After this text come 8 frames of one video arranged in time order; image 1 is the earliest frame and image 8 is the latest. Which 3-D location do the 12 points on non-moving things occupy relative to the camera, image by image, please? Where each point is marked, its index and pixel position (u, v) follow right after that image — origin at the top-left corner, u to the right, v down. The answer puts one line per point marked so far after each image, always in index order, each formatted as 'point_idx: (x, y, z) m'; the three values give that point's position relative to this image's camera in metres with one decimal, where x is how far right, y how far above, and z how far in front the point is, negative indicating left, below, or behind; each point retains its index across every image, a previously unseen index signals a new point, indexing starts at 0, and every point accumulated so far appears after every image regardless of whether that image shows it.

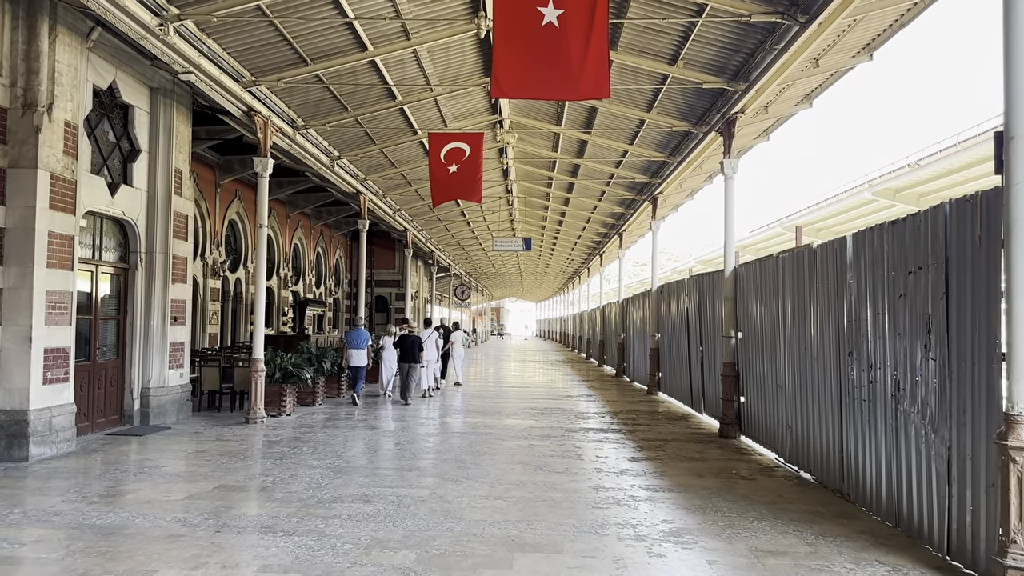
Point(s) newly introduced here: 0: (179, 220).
0: (-4.4, +0.9, +10.8) m
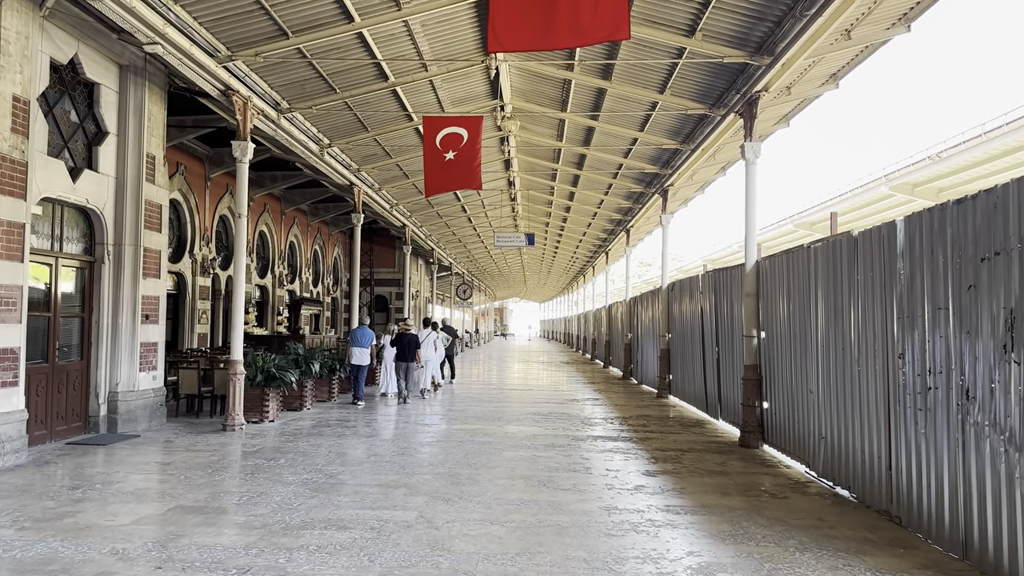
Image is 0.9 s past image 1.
0: (-4.4, +1.0, +9.9) m
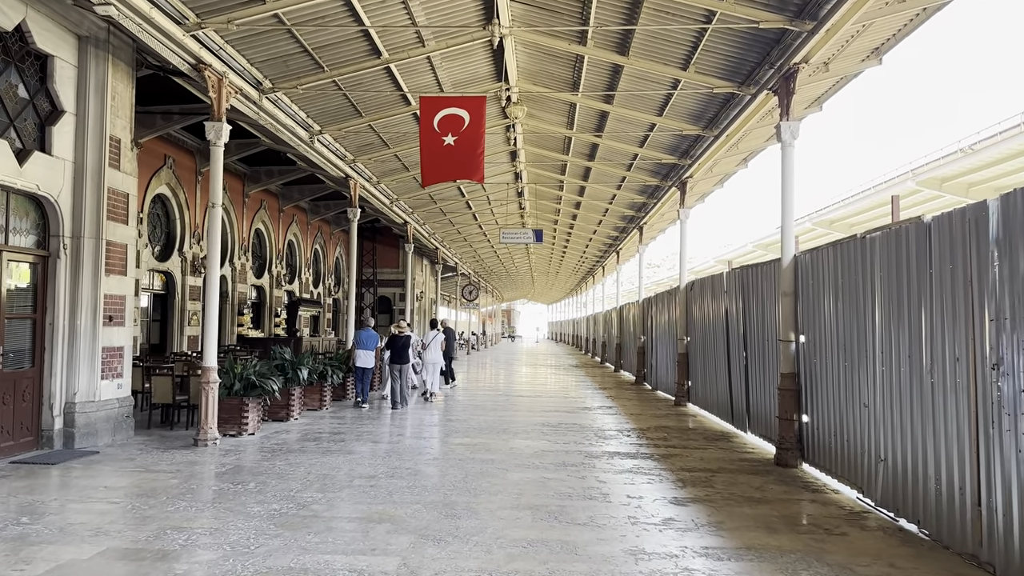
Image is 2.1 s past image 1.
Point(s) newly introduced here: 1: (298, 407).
0: (-4.3, +1.0, +8.9) m
1: (-3.0, -1.7, +11.5) m
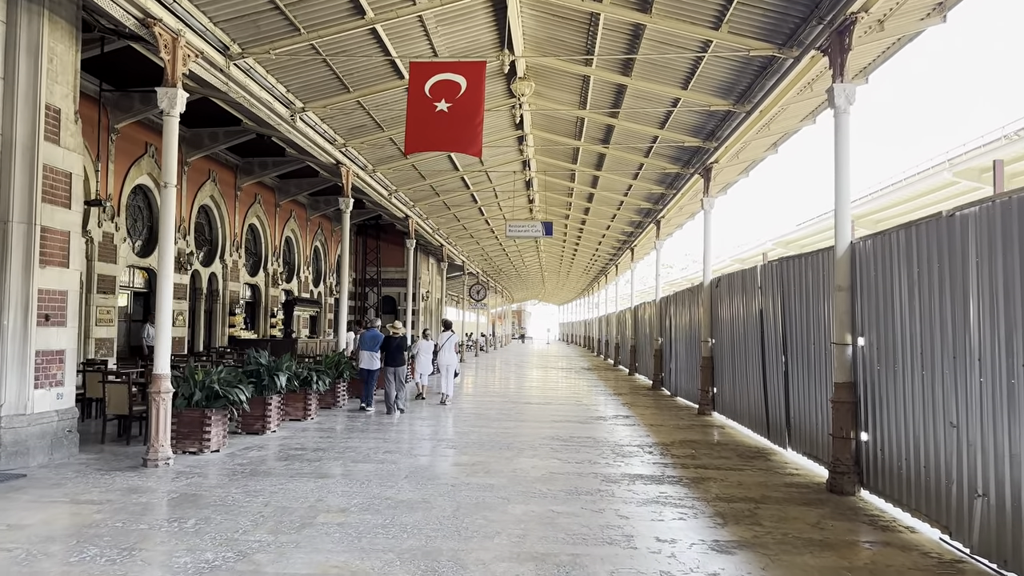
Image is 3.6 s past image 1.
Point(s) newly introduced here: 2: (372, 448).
0: (-4.3, +1.0, +7.6) m
1: (-2.9, -1.6, +10.2) m
2: (-1.6, -1.8, +9.3) m
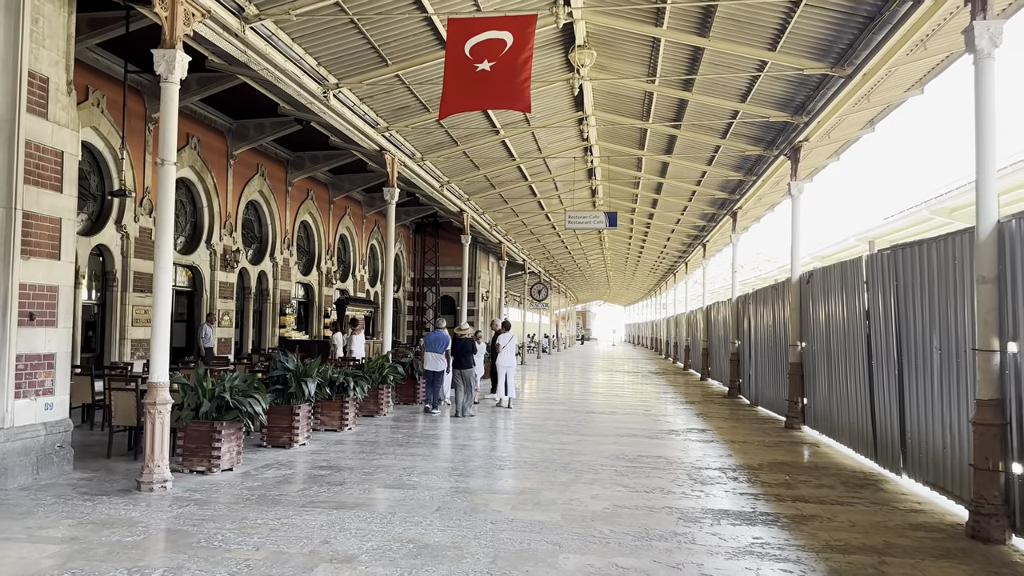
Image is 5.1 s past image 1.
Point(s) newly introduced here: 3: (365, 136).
0: (-3.8, +1.1, +6.7) m
1: (-2.3, -1.6, +9.1) m
2: (-1.0, -1.7, +8.1) m
3: (-2.1, +2.1, +11.6) m
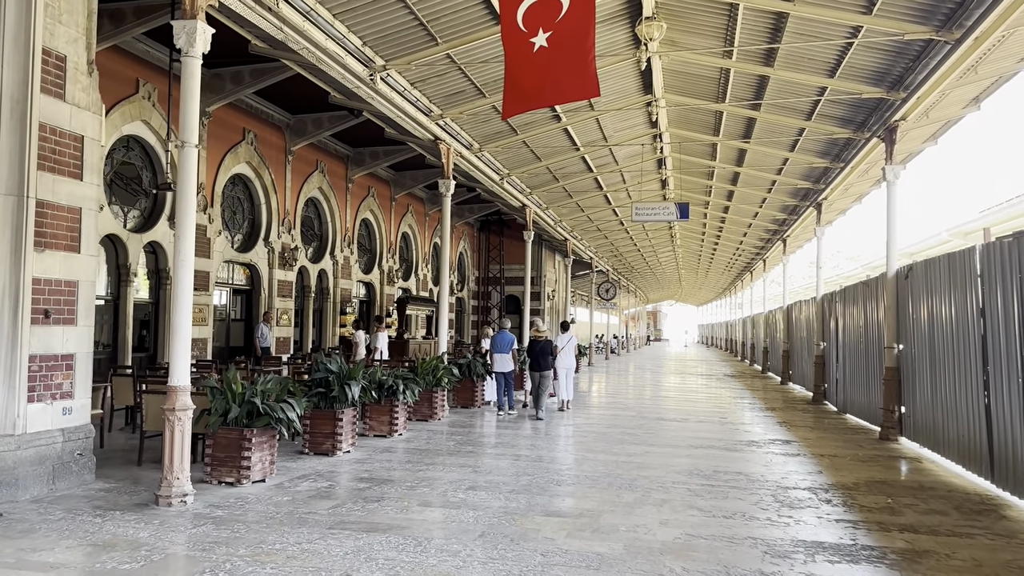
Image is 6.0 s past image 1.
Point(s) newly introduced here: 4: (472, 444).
0: (-3.4, +1.1, +6.2) m
1: (-1.7, -1.5, +8.5) m
2: (-0.5, -1.7, +7.4) m
3: (-1.2, +2.2, +10.9) m
4: (-0.5, -1.9, +9.7) m
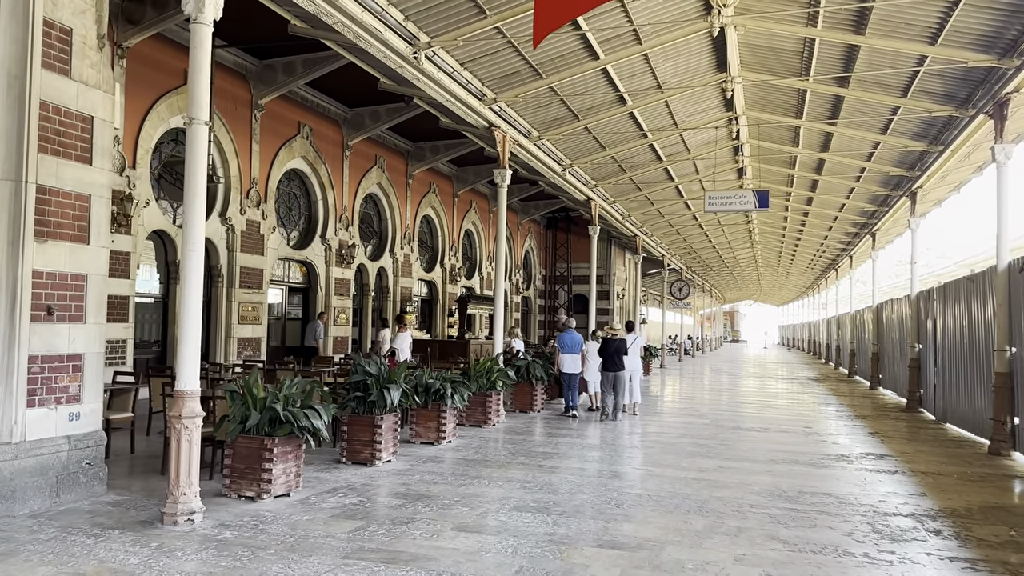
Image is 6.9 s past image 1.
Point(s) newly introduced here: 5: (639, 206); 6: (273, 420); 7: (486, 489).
0: (-3.1, +1.2, +5.6) m
1: (-1.1, -1.5, +7.8) m
2: (-0.1, -1.7, +6.6) m
3: (-0.5, +2.2, +10.2) m
4: (+0.1, -1.8, +8.9) m
5: (+3.0, +1.9, +19.5) m
6: (-1.8, -1.0, +6.2) m
7: (-0.2, -1.7, +6.8) m
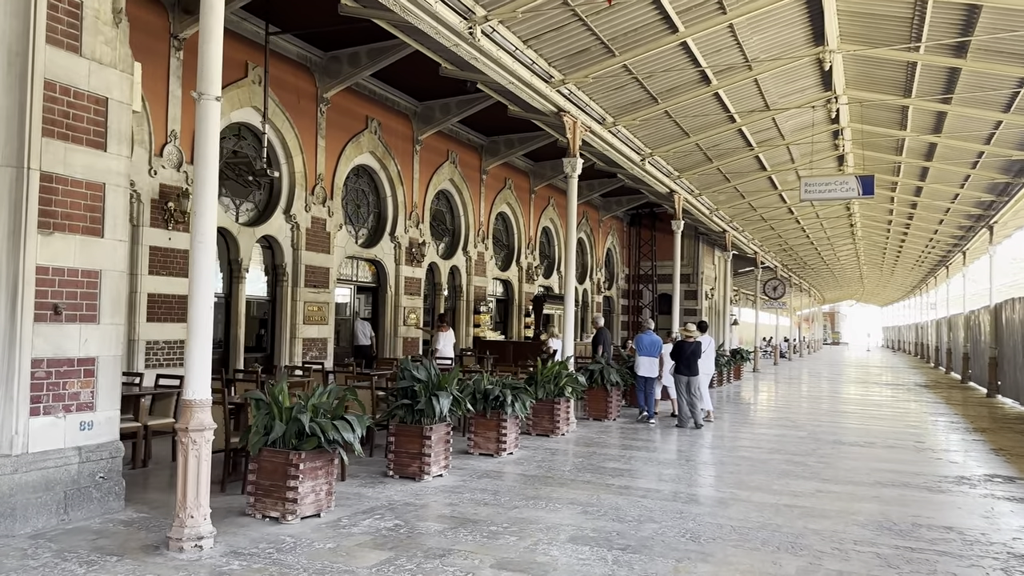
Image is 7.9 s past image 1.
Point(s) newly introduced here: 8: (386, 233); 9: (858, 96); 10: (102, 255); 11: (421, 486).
0: (-2.8, +1.2, +5.2) m
1: (-0.6, -1.5, +7.1) m
2: (+0.3, -1.6, +5.8) m
3: (+0.3, +2.3, +9.4) m
4: (+0.8, -1.8, +8.1) m
5: (+4.8, +1.9, +18.3) m
6: (-1.4, -1.0, +5.5) m
7: (+0.2, -1.6, +6.0) m
8: (-2.3, +1.0, +14.8) m
9: (+5.0, +2.7, +11.8) m
10: (-2.7, +0.2, +5.4) m
11: (-0.7, -1.6, +6.5) m
